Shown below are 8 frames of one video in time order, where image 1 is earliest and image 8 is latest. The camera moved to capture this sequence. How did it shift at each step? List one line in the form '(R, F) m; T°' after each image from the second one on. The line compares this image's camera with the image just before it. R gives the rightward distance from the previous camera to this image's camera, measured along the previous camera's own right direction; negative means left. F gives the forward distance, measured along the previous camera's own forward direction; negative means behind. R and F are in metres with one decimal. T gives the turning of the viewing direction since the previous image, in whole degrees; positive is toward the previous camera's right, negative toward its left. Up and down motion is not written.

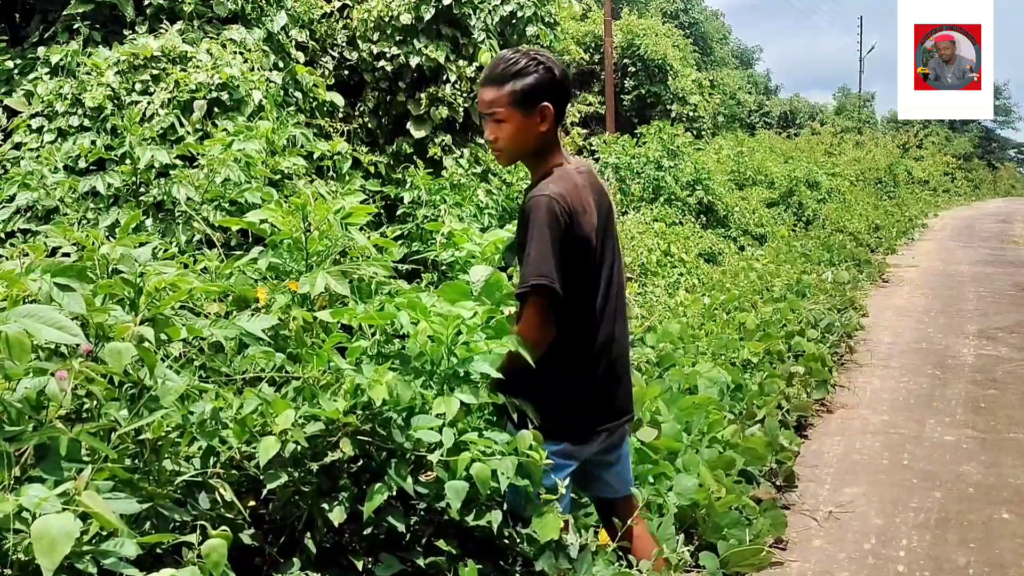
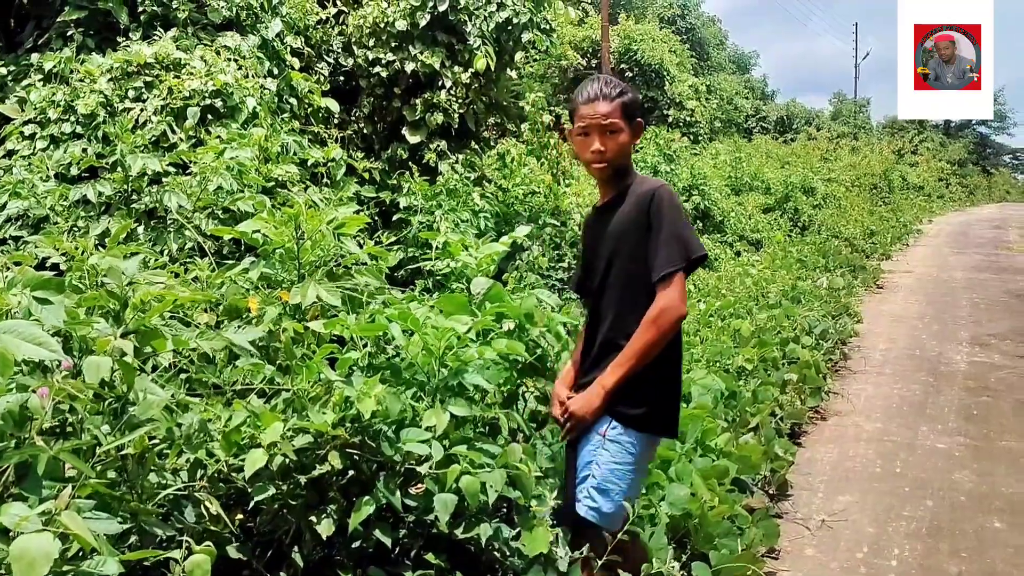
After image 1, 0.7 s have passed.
(0.0, 0.0) m; 0°
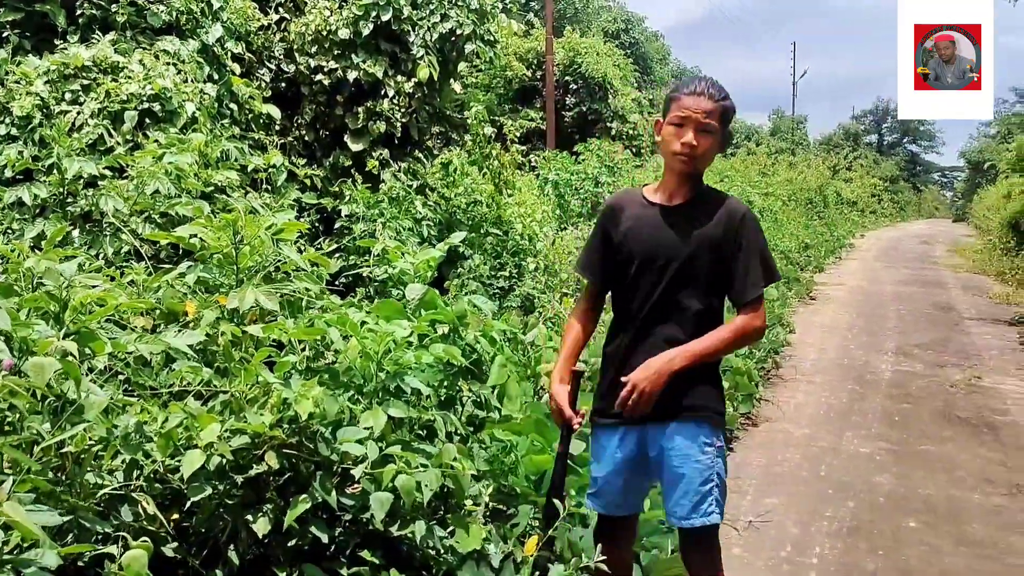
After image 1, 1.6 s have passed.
(0.0, -0.1) m; +3°
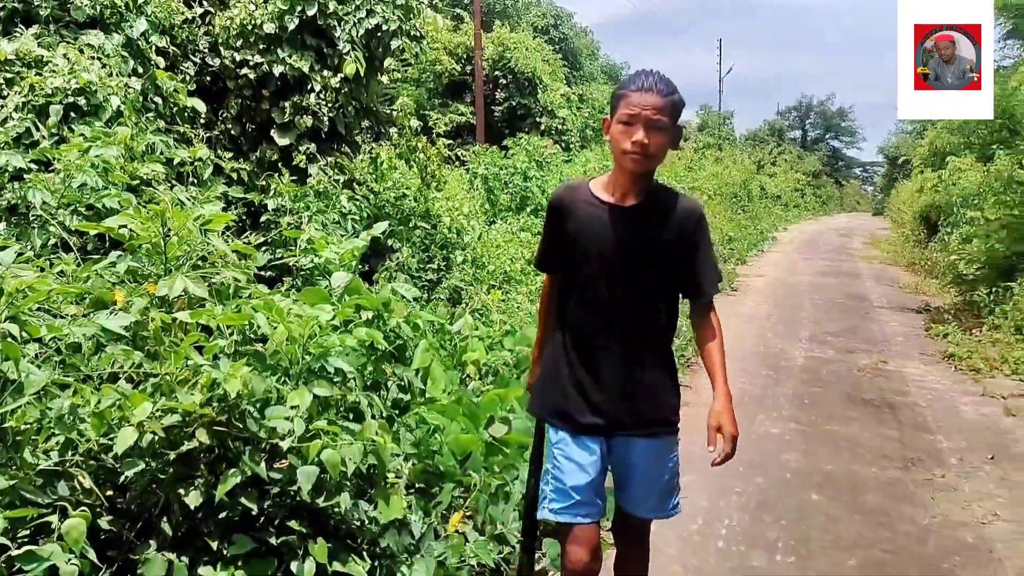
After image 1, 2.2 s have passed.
(0.0, -0.2) m; +4°
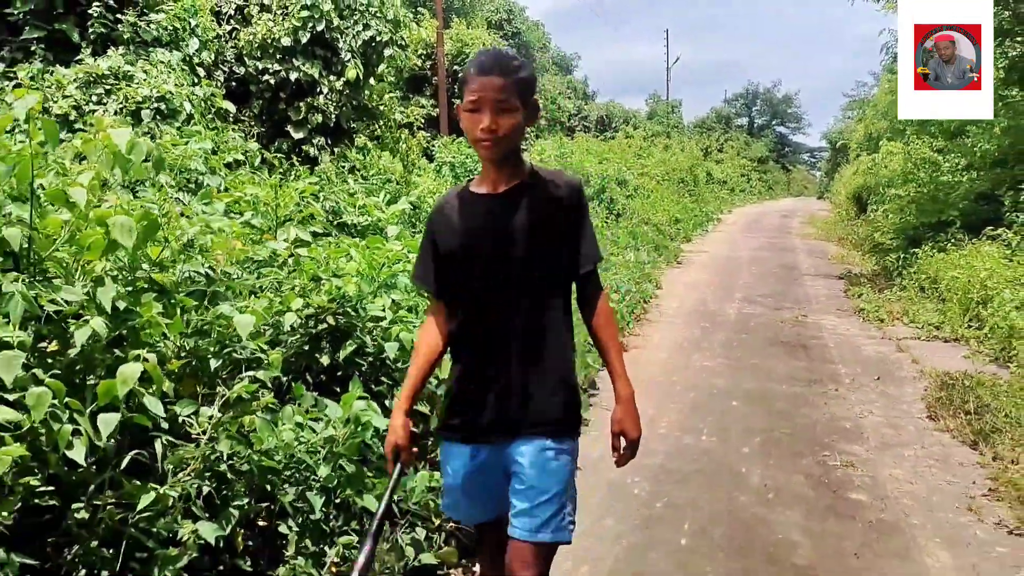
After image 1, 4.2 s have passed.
(-0.2, -1.3) m; +3°
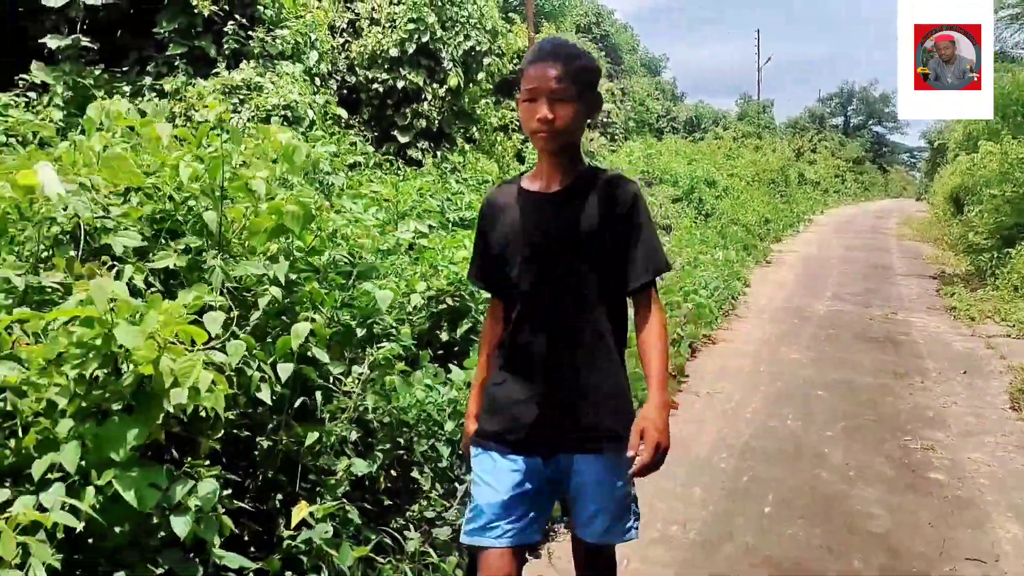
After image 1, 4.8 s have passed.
(0.0, -0.4) m; -5°
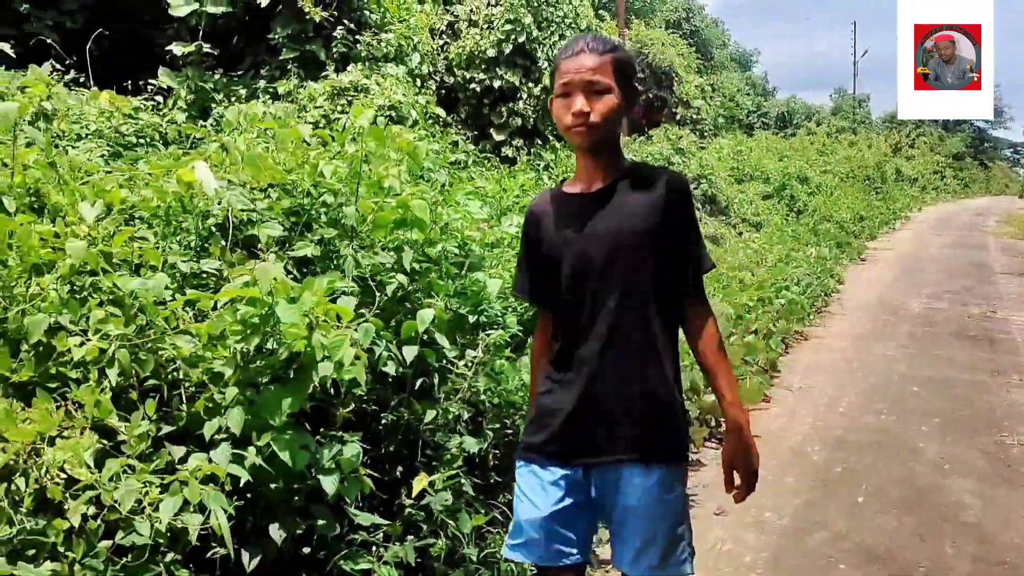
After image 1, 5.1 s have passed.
(-0.1, -0.2) m; -5°
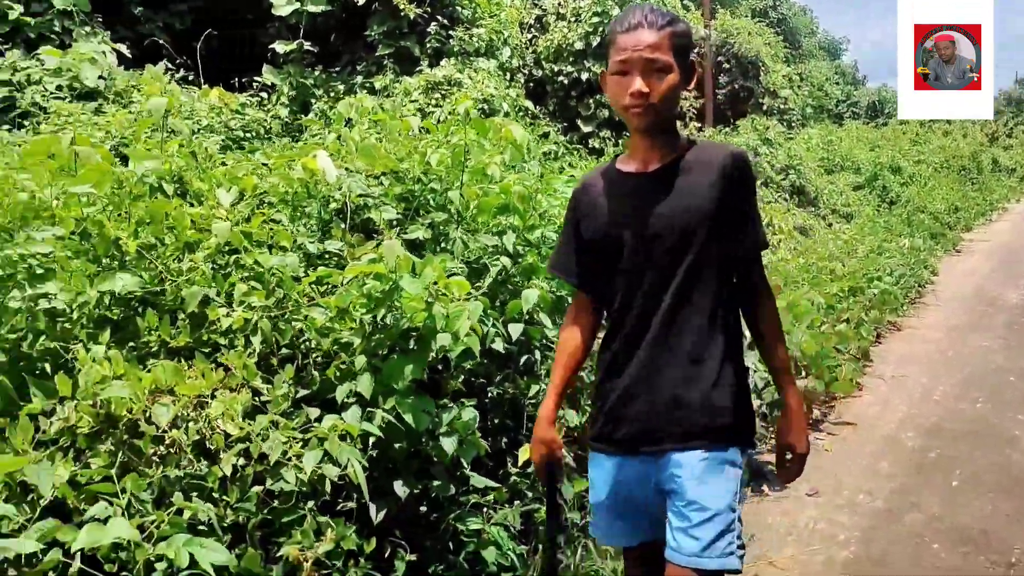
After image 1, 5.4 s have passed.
(-0.1, -0.1) m; -5°
